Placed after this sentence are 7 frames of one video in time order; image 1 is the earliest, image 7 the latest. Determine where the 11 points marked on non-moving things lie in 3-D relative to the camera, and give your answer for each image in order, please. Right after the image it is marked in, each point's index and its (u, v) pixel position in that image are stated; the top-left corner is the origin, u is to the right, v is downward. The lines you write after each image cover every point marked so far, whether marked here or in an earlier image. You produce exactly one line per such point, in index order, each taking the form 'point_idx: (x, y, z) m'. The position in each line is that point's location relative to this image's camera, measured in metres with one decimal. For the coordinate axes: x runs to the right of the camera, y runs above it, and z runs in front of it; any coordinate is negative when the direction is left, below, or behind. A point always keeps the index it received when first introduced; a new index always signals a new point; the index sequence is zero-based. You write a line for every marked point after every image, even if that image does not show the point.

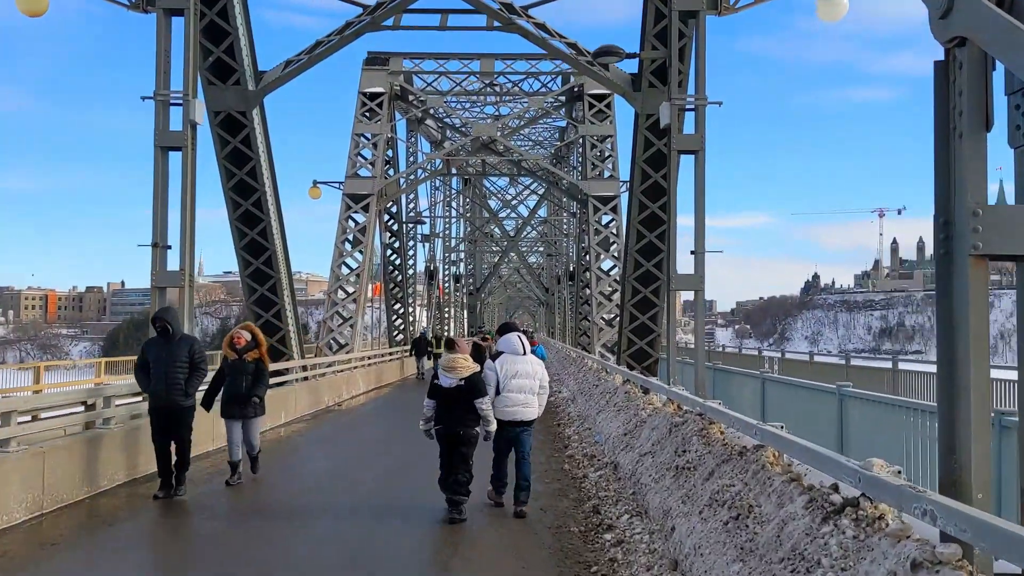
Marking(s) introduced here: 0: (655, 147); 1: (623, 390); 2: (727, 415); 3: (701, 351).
0: (+2.0, +2.0, +12.8) m
1: (+1.3, -1.2, +10.6) m
2: (+1.3, -0.8, +5.5) m
3: (+2.2, -0.7, +10.4) m
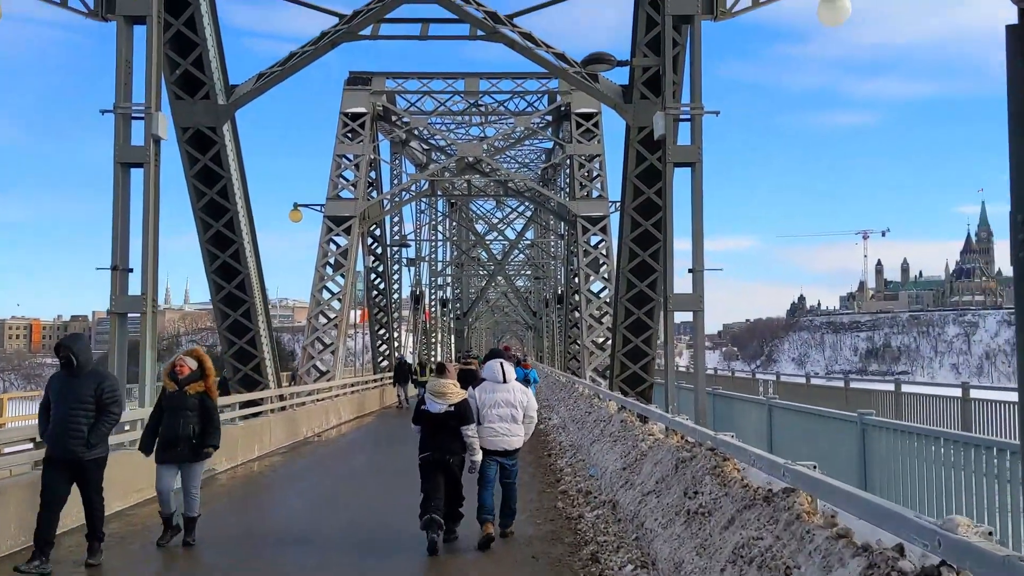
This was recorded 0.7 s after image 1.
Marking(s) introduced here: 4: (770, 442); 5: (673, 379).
0: (+1.8, +1.7, +12.2) m
1: (+1.2, -1.4, +9.9) m
2: (+1.2, -0.9, +4.8) m
3: (+2.1, -0.9, +9.8) m
4: (+2.9, -1.7, +10.0) m
5: (+1.8, -1.0, +9.9) m
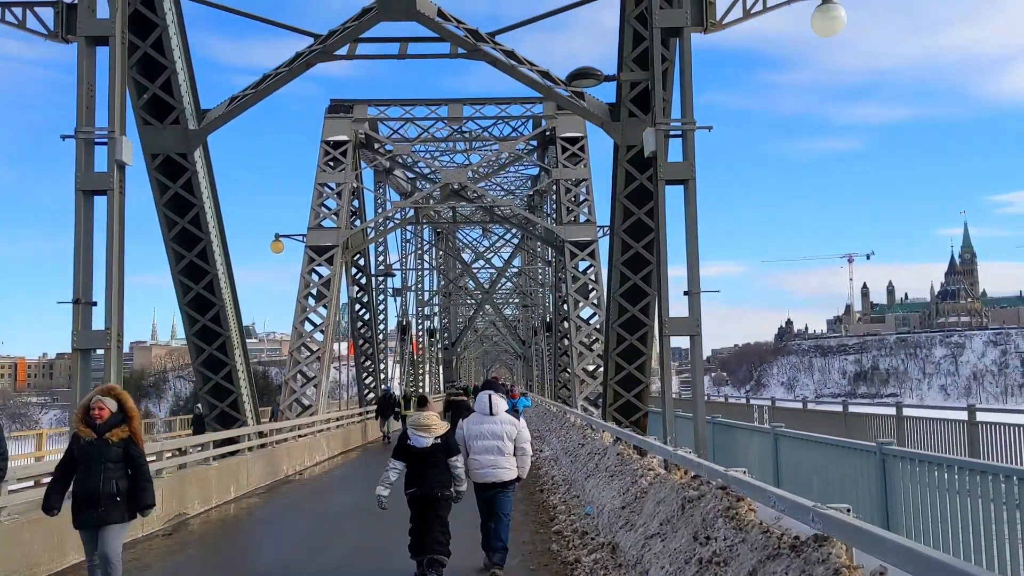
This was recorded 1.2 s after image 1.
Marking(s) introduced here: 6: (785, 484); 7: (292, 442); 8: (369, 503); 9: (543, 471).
0: (+1.6, +1.4, +11.7) m
1: (+1.1, -1.7, +9.4) m
2: (+1.2, -0.9, +4.2) m
3: (+1.9, -1.2, +9.3) m
4: (+2.7, -1.9, +9.4) m
5: (+1.6, -1.2, +9.4) m
6: (+2.8, -2.0, +9.3) m
7: (-3.8, -2.7, +15.7) m
8: (-2.0, -3.1, +13.3) m
9: (+0.5, -2.9, +14.3) m
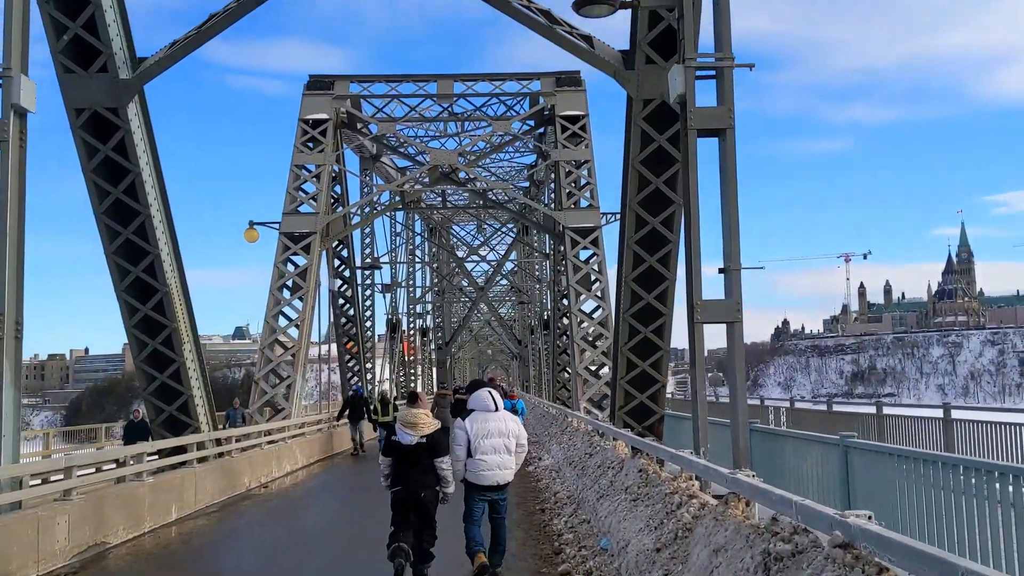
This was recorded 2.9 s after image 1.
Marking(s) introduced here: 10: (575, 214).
0: (+1.6, +1.6, +9.9) m
1: (+1.0, -1.5, +7.5) m
2: (+1.2, -0.7, +2.4) m
3: (+1.9, -1.0, +7.4) m
4: (+2.7, -1.7, +7.6) m
5: (+1.6, -1.0, +7.5) m
6: (+2.7, -1.8, +7.5) m
7: (-3.9, -2.5, +13.8) m
8: (-2.1, -2.9, +11.4) m
9: (+0.4, -2.7, +12.5) m
10: (+1.4, +1.6, +19.9) m
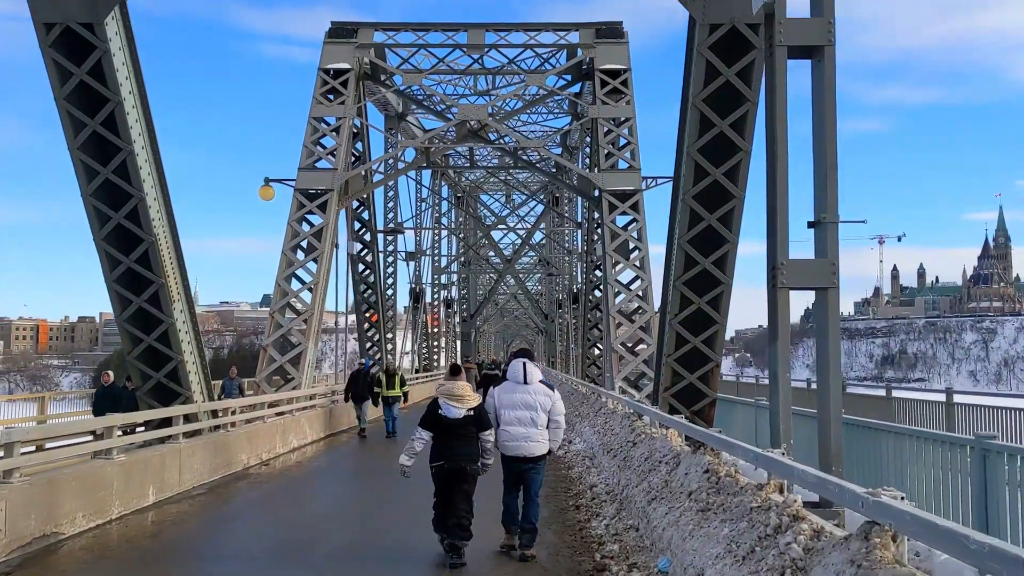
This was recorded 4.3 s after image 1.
0: (+1.9, +1.9, +8.4) m
1: (+1.2, -1.2, +6.1) m
2: (+1.2, -0.6, +1.0) m
3: (+2.1, -0.7, +6.0) m
4: (+2.9, -1.4, +6.1) m
5: (+1.8, -0.7, +6.1) m
6: (+3.0, -1.5, +6.0) m
7: (-3.5, -1.9, +12.6) m
8: (-1.8, -2.4, +10.1) m
9: (+0.8, -2.2, +11.1) m
10: (+2.0, +2.3, +18.3) m
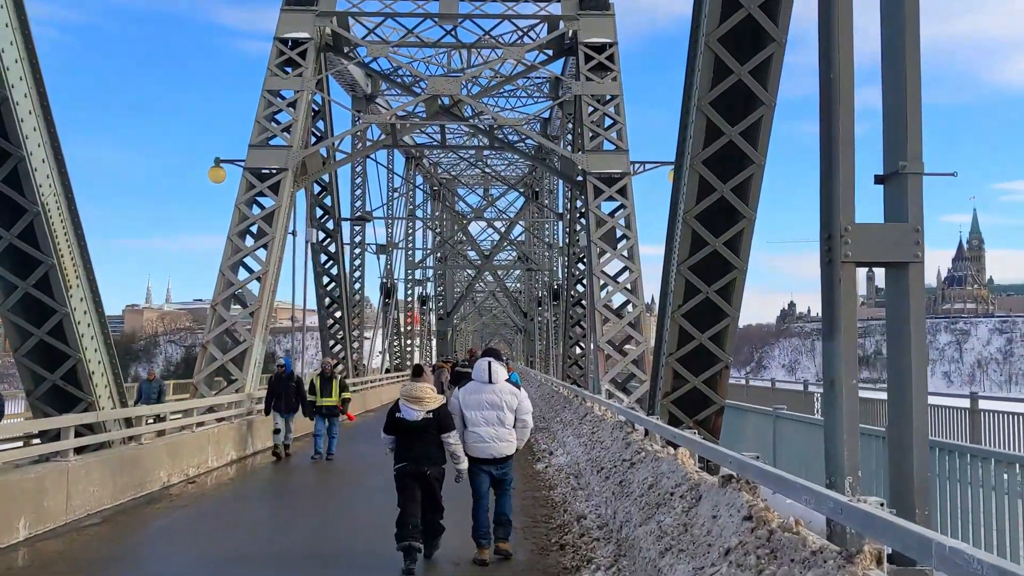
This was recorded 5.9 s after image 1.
0: (+1.7, +2.1, +6.8) m
1: (+1.1, -1.0, +4.5) m
2: (+1.2, -0.5, -0.7) m
3: (+1.9, -0.6, +4.4) m
4: (+2.7, -1.3, +4.5) m
5: (+1.7, -0.6, +4.5) m
6: (+2.8, -1.4, +4.4) m
7: (-3.8, -1.7, +10.8) m
8: (-2.1, -2.3, +8.4) m
9: (+0.5, -2.1, +9.5) m
10: (+1.6, +2.4, +16.7) m
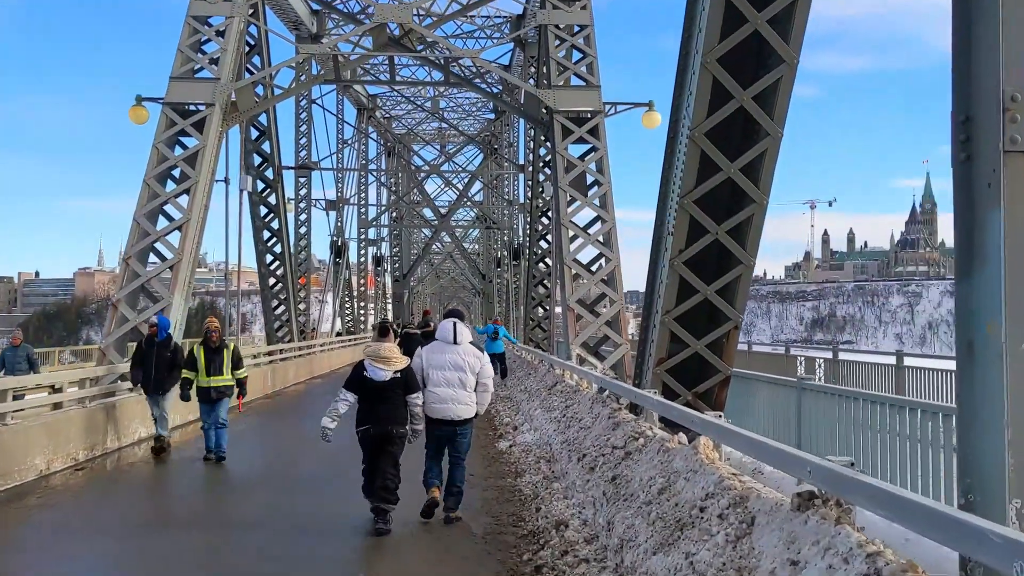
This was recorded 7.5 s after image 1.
0: (+1.5, +2.4, +5.0) m
1: (+0.9, -0.8, +2.8) m
2: (+1.3, -0.4, -2.3) m
3: (+1.8, -0.3, +2.7) m
4: (+2.6, -1.0, +3.0) m
5: (+1.5, -0.3, +2.8) m
6: (+2.6, -1.1, +2.9) m
7: (-4.3, -1.2, +9.0) m
8: (-2.4, -1.9, +6.7) m
9: (+0.1, -1.6, +7.8) m
10: (+0.9, +3.2, +14.9) m
